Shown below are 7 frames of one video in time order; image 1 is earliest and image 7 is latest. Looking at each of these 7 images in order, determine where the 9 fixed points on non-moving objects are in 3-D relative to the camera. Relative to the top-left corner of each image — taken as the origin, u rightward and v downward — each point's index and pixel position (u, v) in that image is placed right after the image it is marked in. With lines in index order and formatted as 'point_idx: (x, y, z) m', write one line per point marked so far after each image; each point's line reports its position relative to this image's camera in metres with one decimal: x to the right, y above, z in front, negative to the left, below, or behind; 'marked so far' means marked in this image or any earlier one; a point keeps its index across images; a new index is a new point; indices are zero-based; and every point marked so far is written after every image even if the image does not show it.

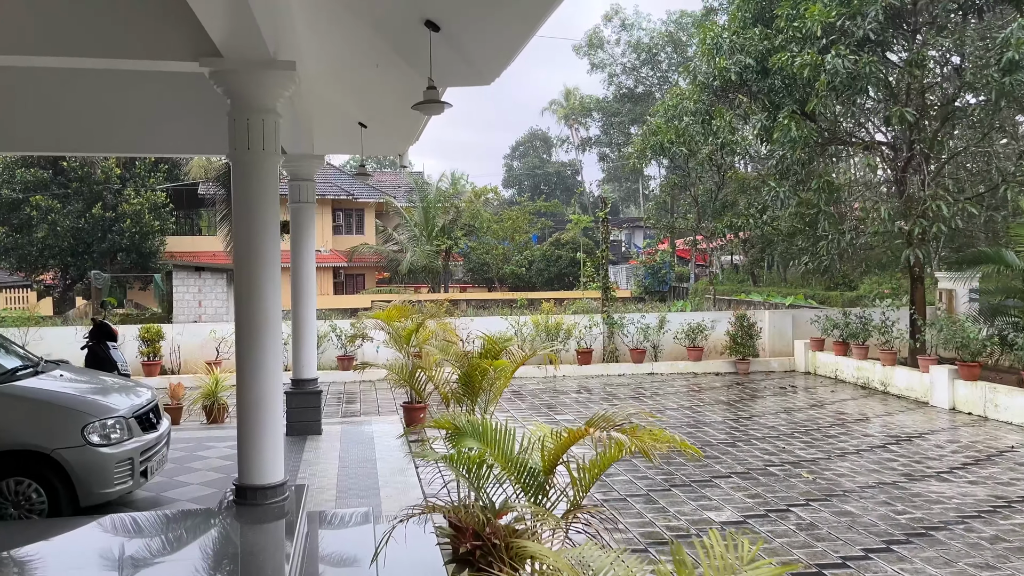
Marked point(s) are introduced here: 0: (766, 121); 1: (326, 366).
0: (+4.2, +2.7, +11.1) m
1: (-2.7, -1.1, +10.0) m
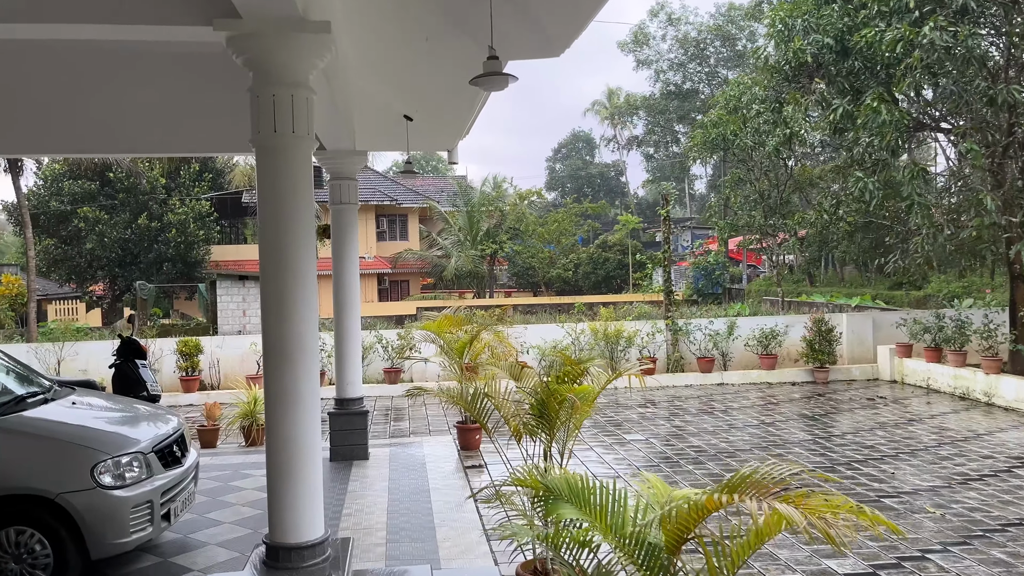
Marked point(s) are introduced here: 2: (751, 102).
0: (+5.0, +2.7, +10.1) m
1: (-1.9, -1.3, +9.4) m
2: (+4.3, +3.3, +12.2) m
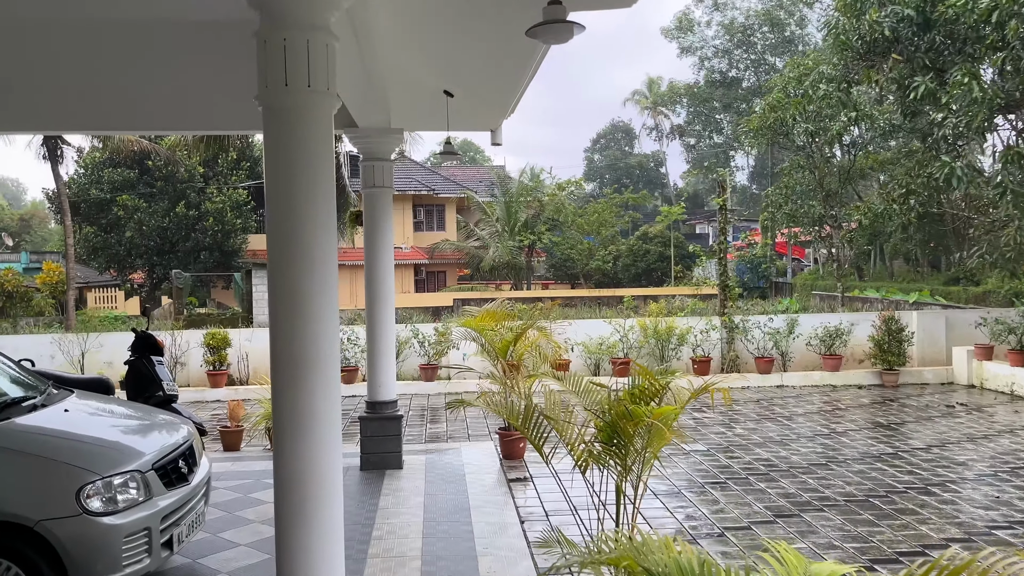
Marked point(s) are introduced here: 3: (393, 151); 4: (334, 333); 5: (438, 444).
0: (+5.6, +2.7, +9.2) m
1: (-1.4, -1.1, +8.9) m
2: (+5.1, +3.4, +11.3) m
3: (-1.0, +1.1, +5.6) m
4: (-0.7, -0.2, +2.6) m
5: (-0.7, -1.4, +6.3) m
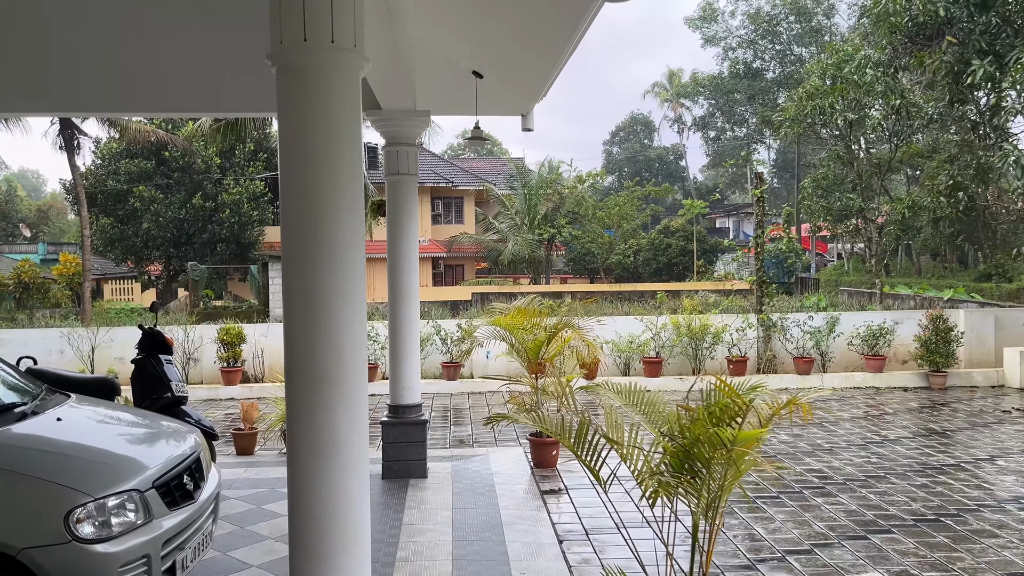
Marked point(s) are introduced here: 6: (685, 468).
0: (+5.9, +2.8, +8.6) m
1: (-1.0, -1.1, +8.5) m
2: (+5.5, +3.5, +10.7) m
3: (-0.7, +1.2, +5.2) m
4: (-0.5, -0.1, +2.2) m
5: (-0.4, -1.4, +5.9) m
6: (+0.6, -0.6, +2.3) m
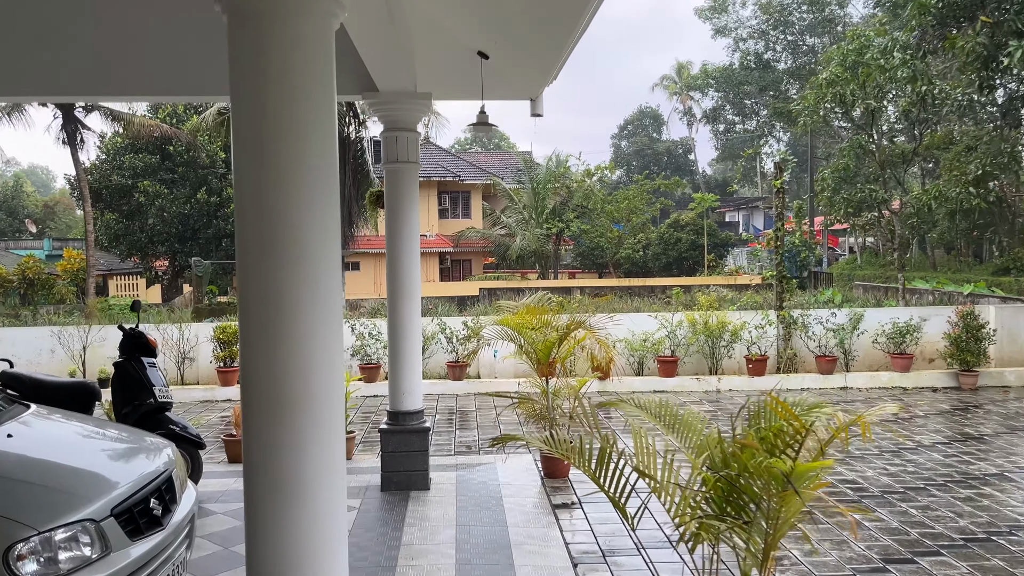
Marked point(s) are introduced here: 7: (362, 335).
0: (+6.0, +2.8, +8.1) m
1: (-0.9, -1.0, +8.2) m
2: (+5.6, +3.5, +10.3) m
3: (-0.7, +1.2, +4.8) m
4: (-0.5, -0.1, +1.8) m
5: (-0.3, -1.4, +5.6) m
6: (+0.6, -0.6, +1.9) m
7: (-1.8, -0.6, +8.2) m
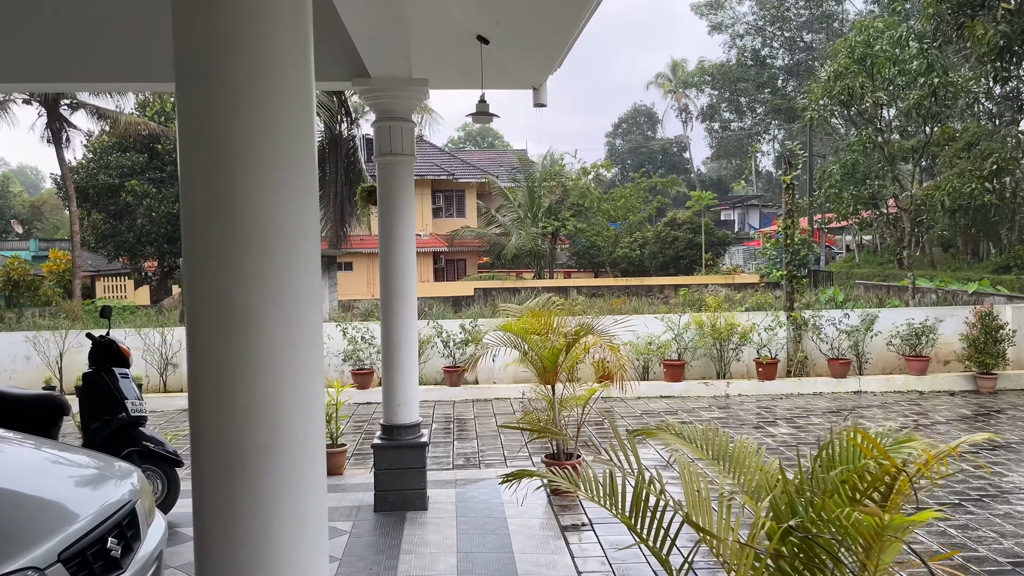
0: (+6.0, +2.8, +7.8) m
1: (-0.9, -1.0, +7.8) m
2: (+5.5, +3.5, +9.9) m
3: (-0.6, +1.2, +4.4) m
4: (-0.4, -0.2, +1.5) m
5: (-0.3, -1.4, +5.2) m
6: (+0.7, -0.6, +1.6) m
7: (-1.8, -0.6, +7.8) m
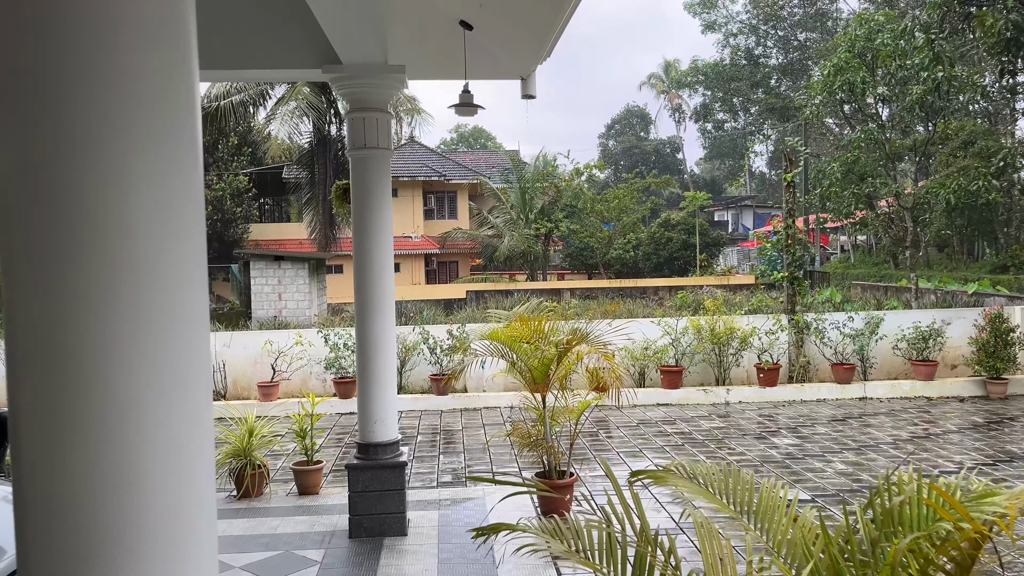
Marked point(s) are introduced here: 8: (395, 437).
0: (+5.9, +2.8, +7.5) m
1: (-1.0, -1.1, +7.4) m
2: (+5.4, +3.5, +9.6) m
3: (-0.7, +1.1, +4.1) m
4: (-0.5, -0.2, +1.1) m
5: (-0.4, -1.4, +4.8) m
6: (+0.6, -0.6, +1.2) m
7: (-1.9, -0.6, +7.4) m
8: (-0.7, -0.9, +4.1) m
